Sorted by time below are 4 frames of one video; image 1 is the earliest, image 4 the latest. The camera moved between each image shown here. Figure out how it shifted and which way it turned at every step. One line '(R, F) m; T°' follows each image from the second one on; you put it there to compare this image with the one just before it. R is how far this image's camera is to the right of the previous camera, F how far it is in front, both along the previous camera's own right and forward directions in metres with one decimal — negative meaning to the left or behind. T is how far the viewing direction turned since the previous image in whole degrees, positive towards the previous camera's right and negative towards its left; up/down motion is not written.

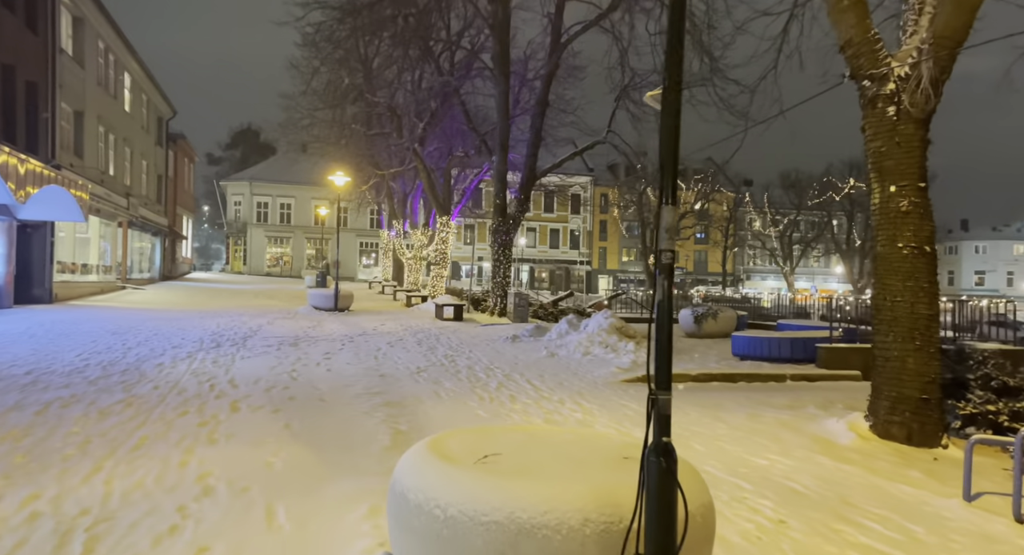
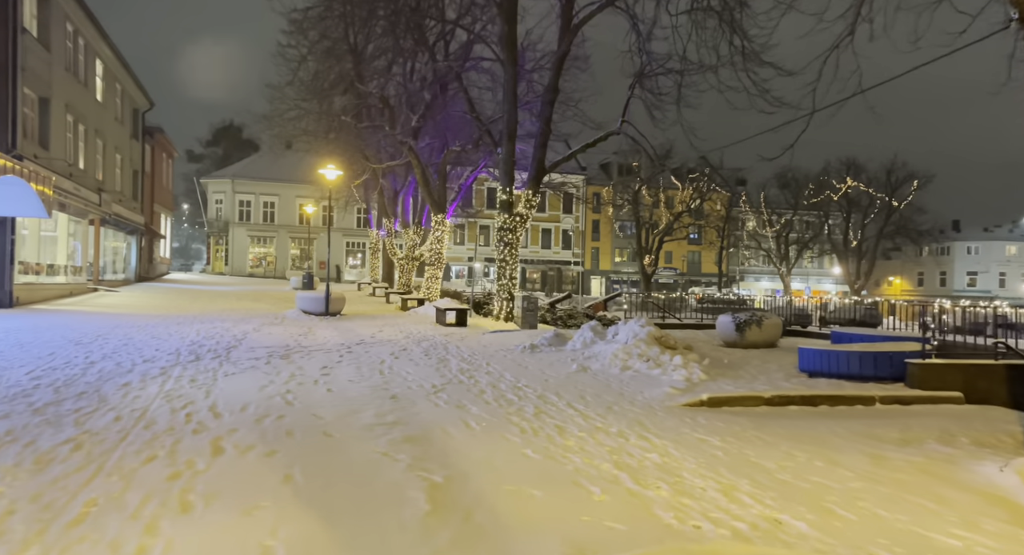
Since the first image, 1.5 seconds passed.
(-0.7, +1.5) m; +1°
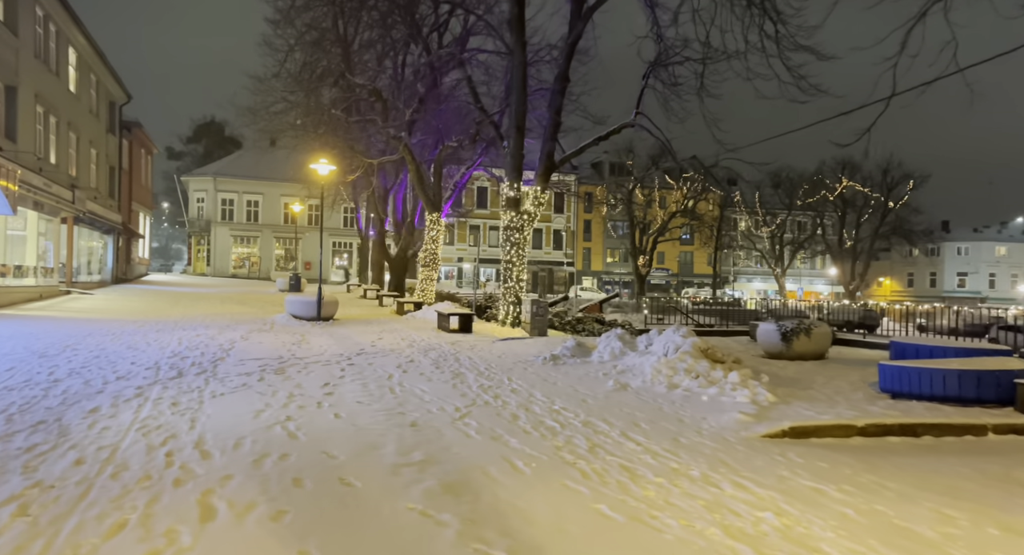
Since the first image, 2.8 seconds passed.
(-0.7, +1.3) m; +1°
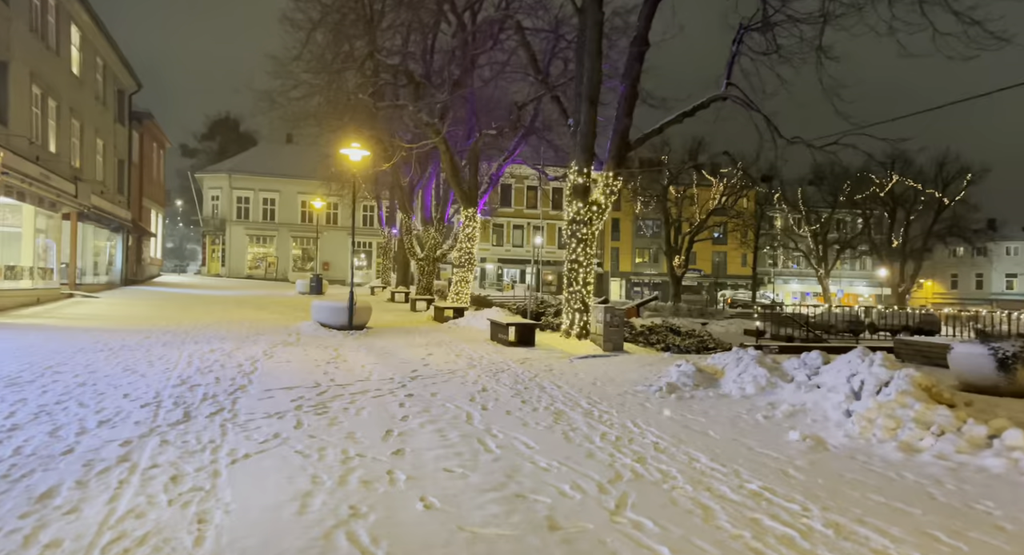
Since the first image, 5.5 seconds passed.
(-1.5, +2.8) m; -1°
